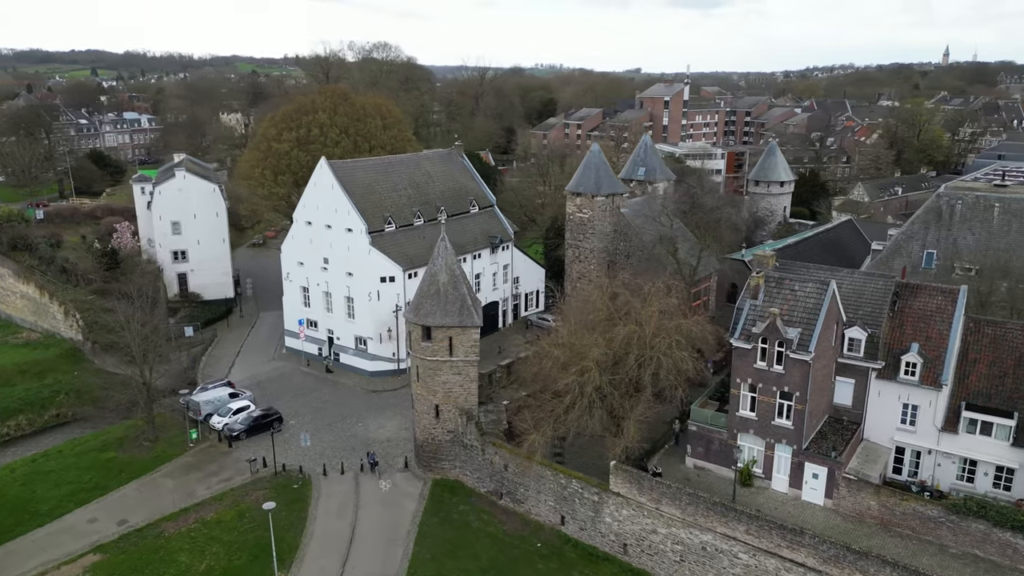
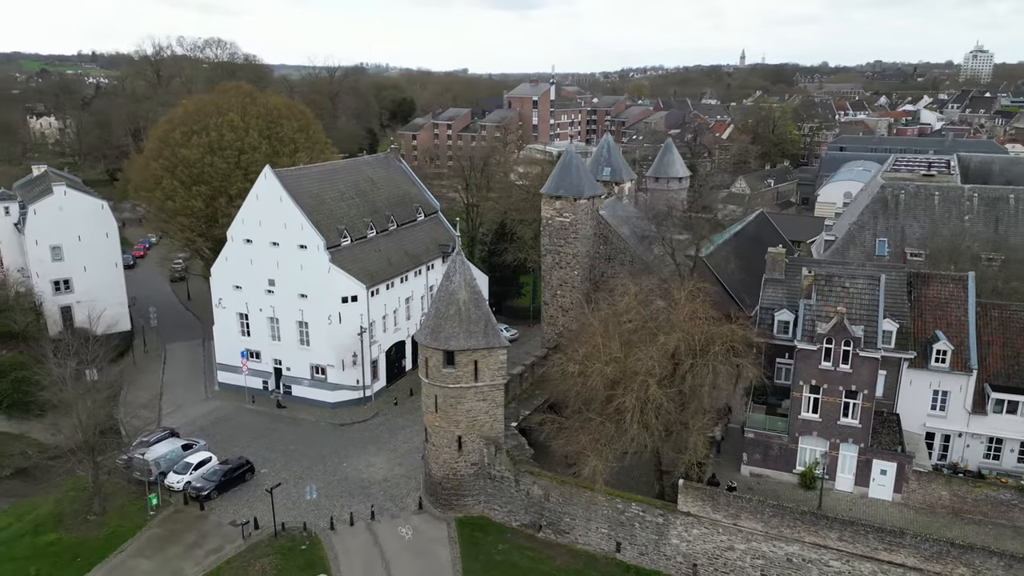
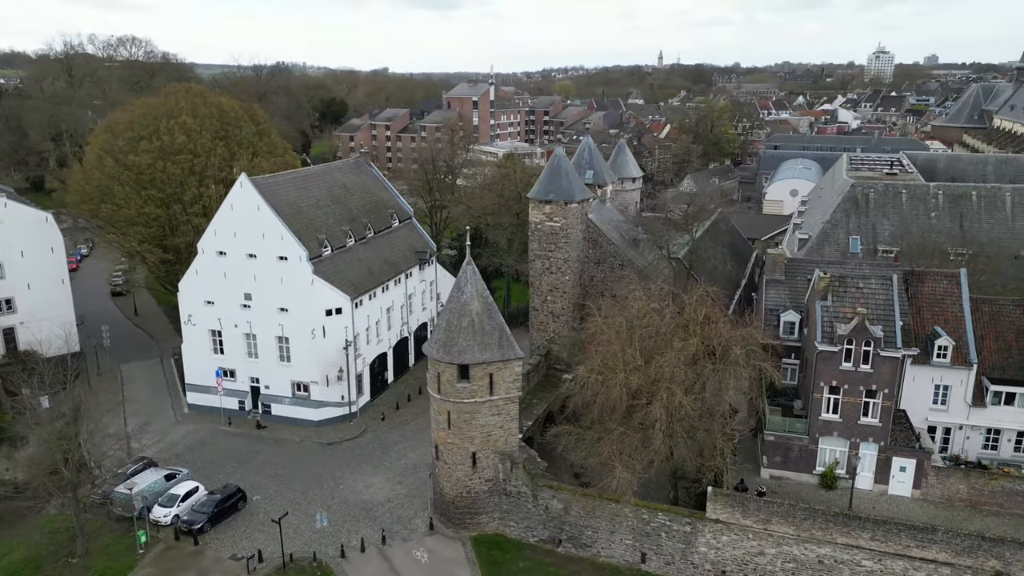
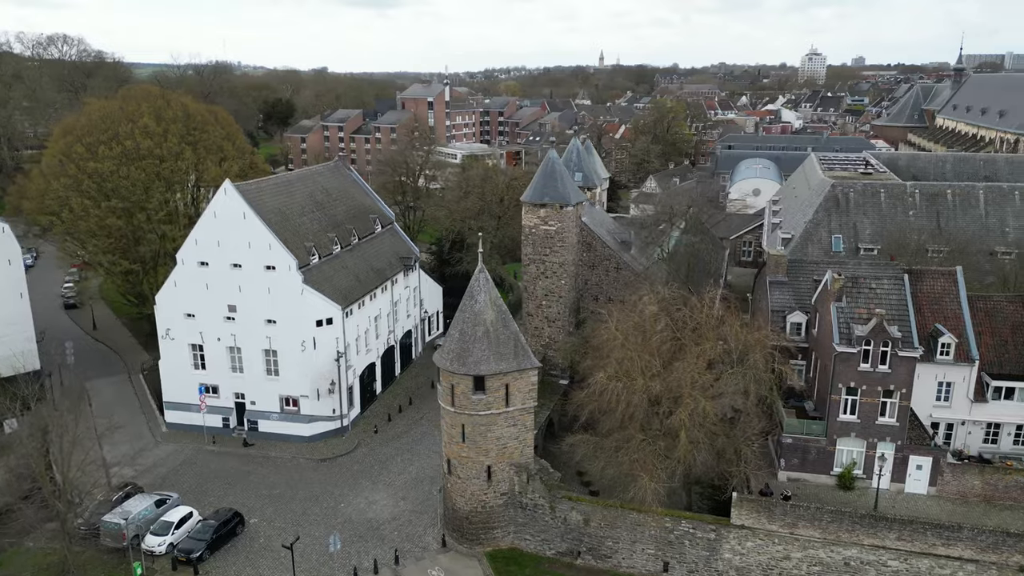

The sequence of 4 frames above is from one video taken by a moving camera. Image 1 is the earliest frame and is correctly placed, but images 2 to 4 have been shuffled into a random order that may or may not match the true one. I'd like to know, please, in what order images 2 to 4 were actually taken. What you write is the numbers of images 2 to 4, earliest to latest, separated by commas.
2, 3, 4
